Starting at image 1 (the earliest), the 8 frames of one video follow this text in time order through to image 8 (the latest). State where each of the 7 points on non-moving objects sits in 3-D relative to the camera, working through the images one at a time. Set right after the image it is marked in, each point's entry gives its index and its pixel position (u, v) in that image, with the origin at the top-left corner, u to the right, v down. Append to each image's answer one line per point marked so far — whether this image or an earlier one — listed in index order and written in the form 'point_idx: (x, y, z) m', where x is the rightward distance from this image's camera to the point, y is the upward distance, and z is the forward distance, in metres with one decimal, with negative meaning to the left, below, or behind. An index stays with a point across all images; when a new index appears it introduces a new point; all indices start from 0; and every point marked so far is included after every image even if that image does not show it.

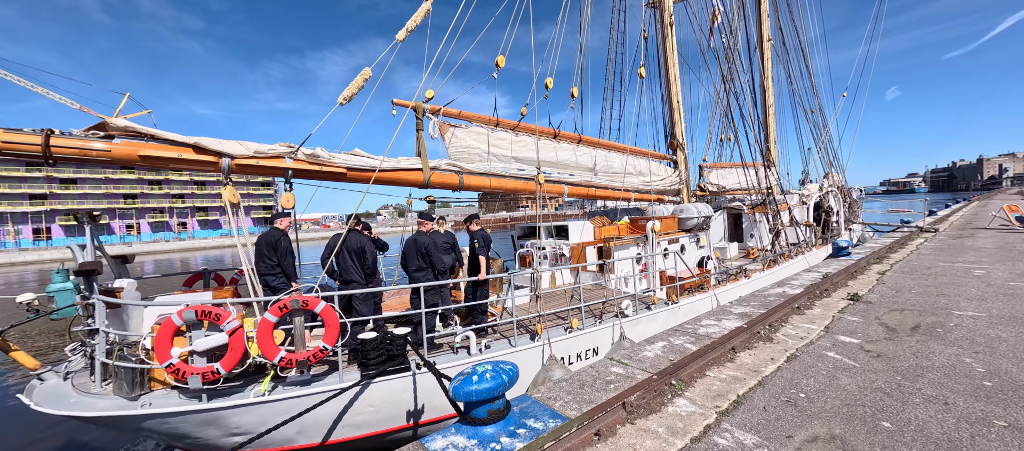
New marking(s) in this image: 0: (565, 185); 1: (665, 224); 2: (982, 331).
0: (+1.2, +0.9, +8.3) m
1: (+3.6, 0.0, +8.6) m
2: (+4.5, -1.0, +3.5) m
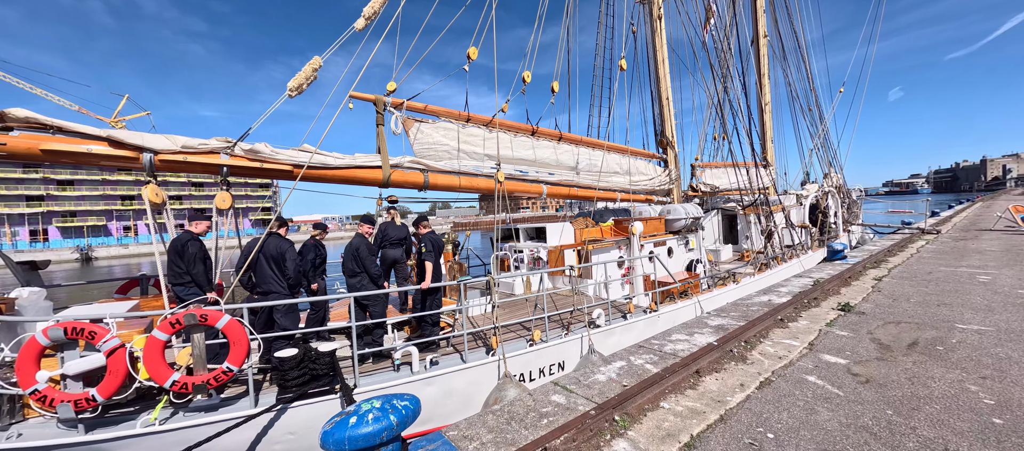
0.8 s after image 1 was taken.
0: (+0.7, +0.9, +7.9) m
1: (+3.1, 0.0, +8.1) m
2: (+3.9, -1.0, +3.0) m
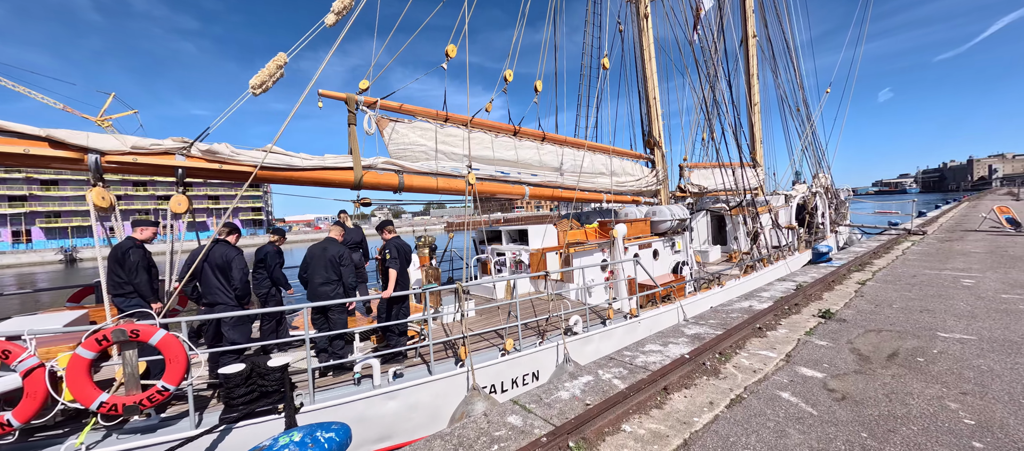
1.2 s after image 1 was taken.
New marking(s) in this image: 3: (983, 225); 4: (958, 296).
0: (+0.3, +0.8, +7.7) m
1: (+2.7, 0.0, +8.0) m
2: (+3.6, -1.1, +2.9) m
3: (+16.4, 0.0, +12.7) m
4: (+5.7, -0.9, +4.6) m
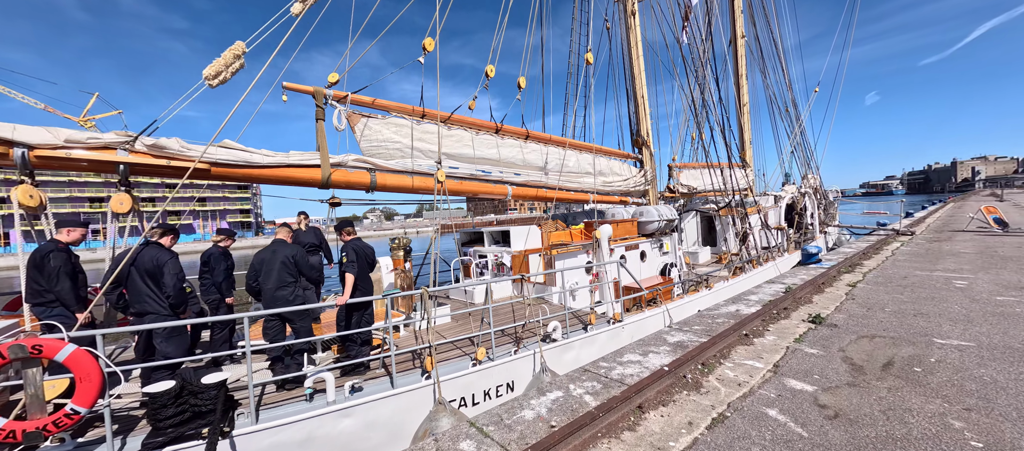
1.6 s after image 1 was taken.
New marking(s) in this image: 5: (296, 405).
0: (-0.1, +0.8, +7.4) m
1: (+2.3, -0.1, +7.7) m
2: (+3.3, -1.1, +2.6) m
3: (+16.0, 0.0, +12.7) m
4: (+5.4, -0.9, +4.4) m
5: (-1.9, -1.5, +3.1) m
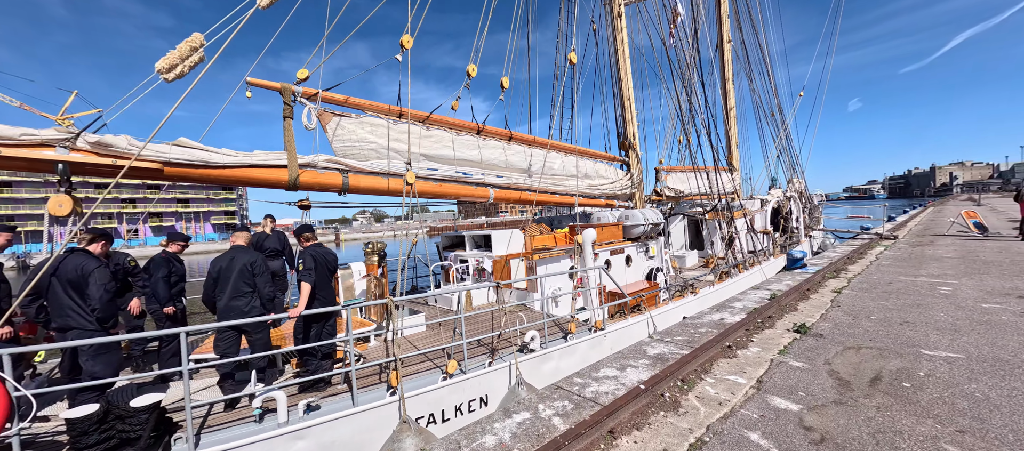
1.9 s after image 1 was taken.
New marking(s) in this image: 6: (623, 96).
0: (-0.4, +0.7, +7.2) m
1: (+1.9, -0.1, +7.6) m
2: (+3.1, -1.1, +2.5) m
3: (+15.5, -0.1, +12.9) m
4: (+5.1, -1.0, +4.3) m
5: (-2.1, -1.6, +2.9) m
6: (+3.3, +3.9, +10.8) m
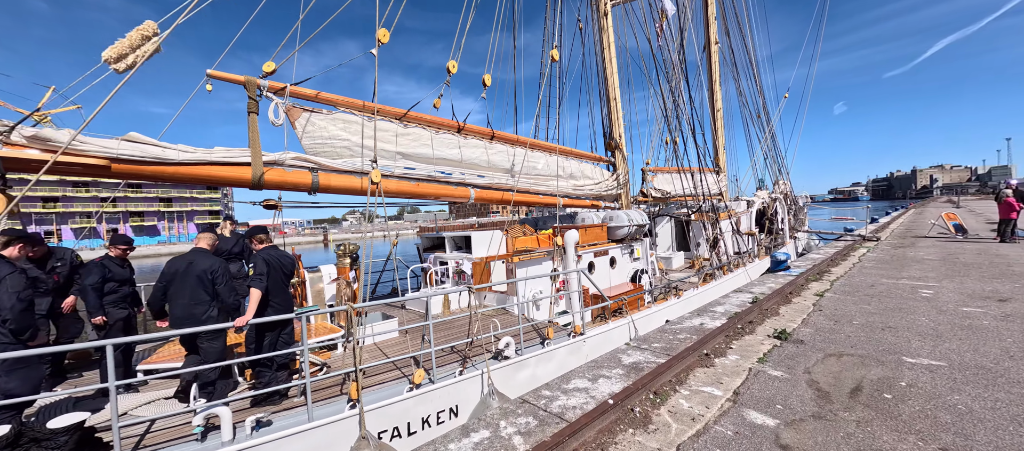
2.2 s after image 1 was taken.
0: (-0.8, +0.7, +7.0) m
1: (+1.6, -0.2, +7.4) m
2: (+2.8, -1.1, +2.4) m
3: (+15.0, -0.2, +13.0) m
4: (+4.8, -1.0, +4.3) m
5: (-2.4, -1.6, +2.6) m
6: (+2.9, +3.8, +10.7) m
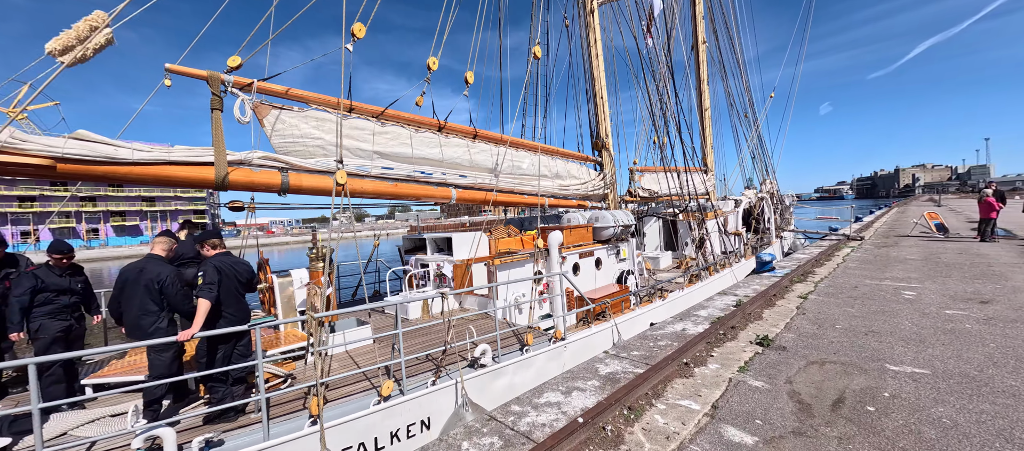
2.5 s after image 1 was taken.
0: (-1.1, +0.7, +6.8) m
1: (+1.2, -0.2, +7.3) m
2: (+2.6, -1.2, +2.3) m
3: (+14.5, -0.2, +13.2) m
4: (+4.5, -1.0, +4.2) m
5: (-2.6, -1.6, +2.4) m
6: (+2.5, +3.8, +10.6) m
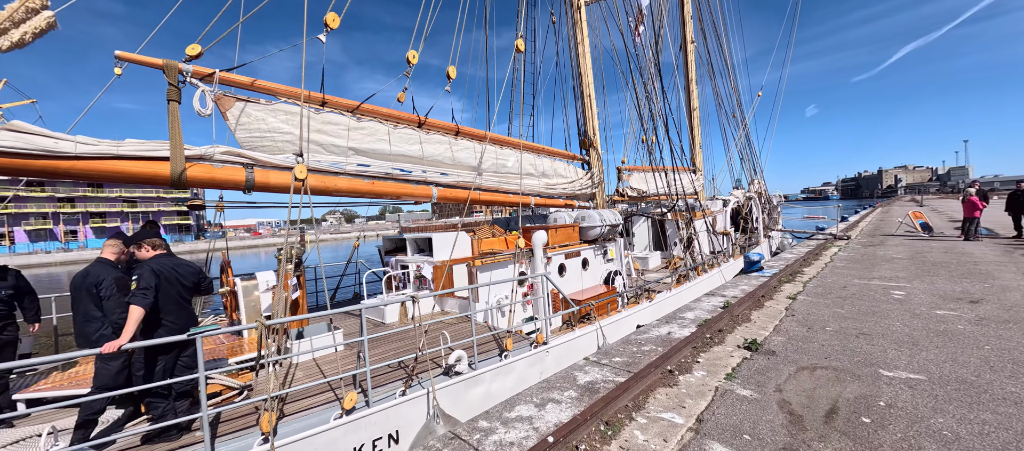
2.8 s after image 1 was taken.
0: (-1.4, +0.7, +6.6) m
1: (+0.9, -0.2, +7.1) m
2: (+2.4, -1.1, +2.1) m
3: (+14.1, -0.1, +13.3) m
4: (+4.3, -1.0, +4.1) m
5: (-2.8, -1.6, +2.1) m
6: (+2.1, +3.8, +10.4) m
